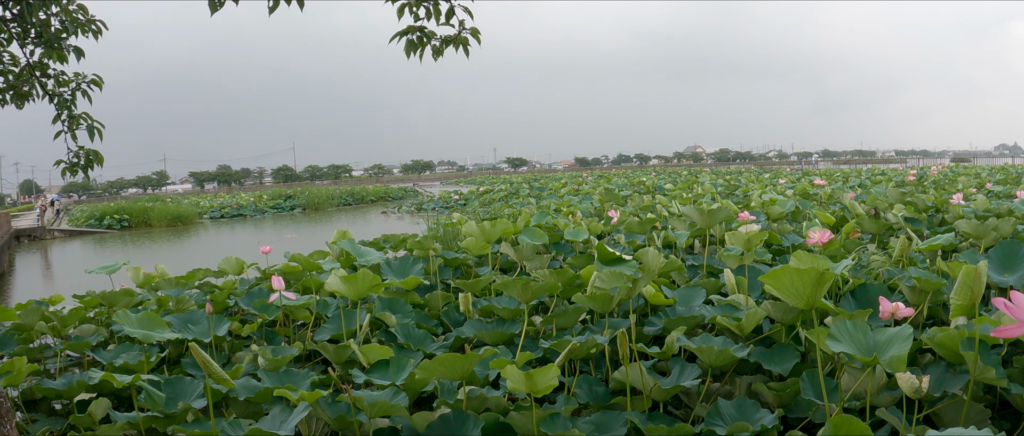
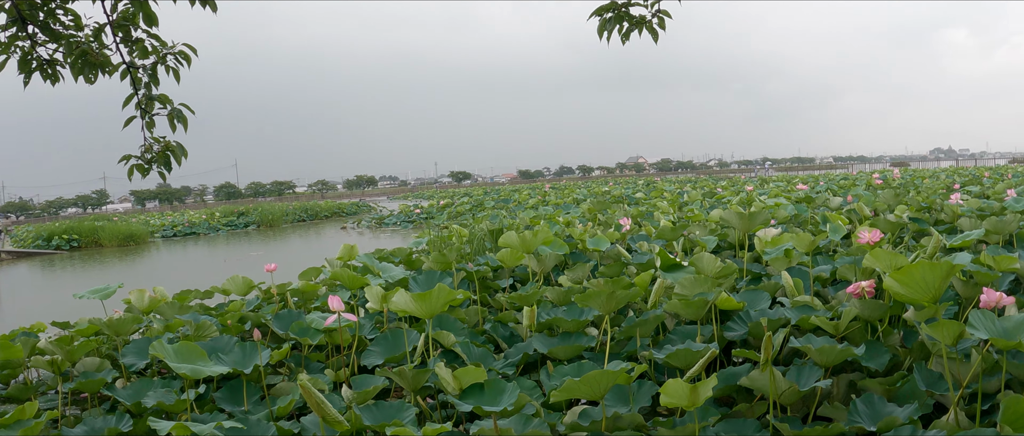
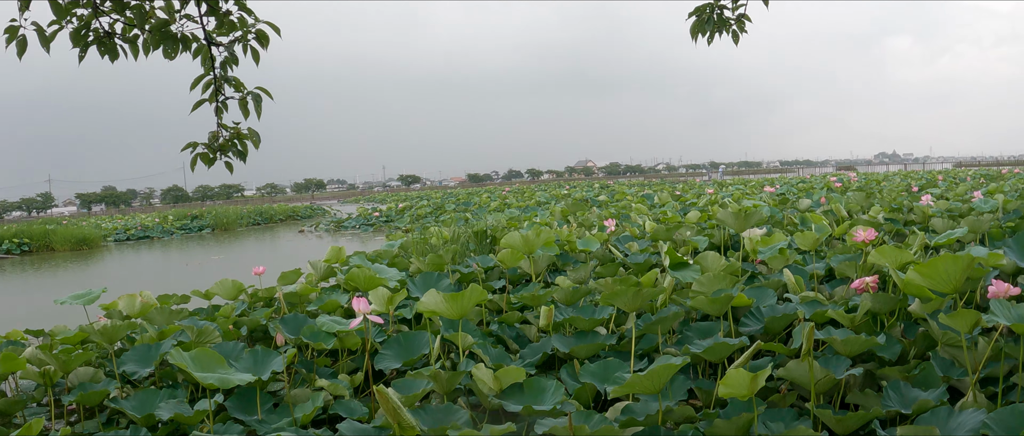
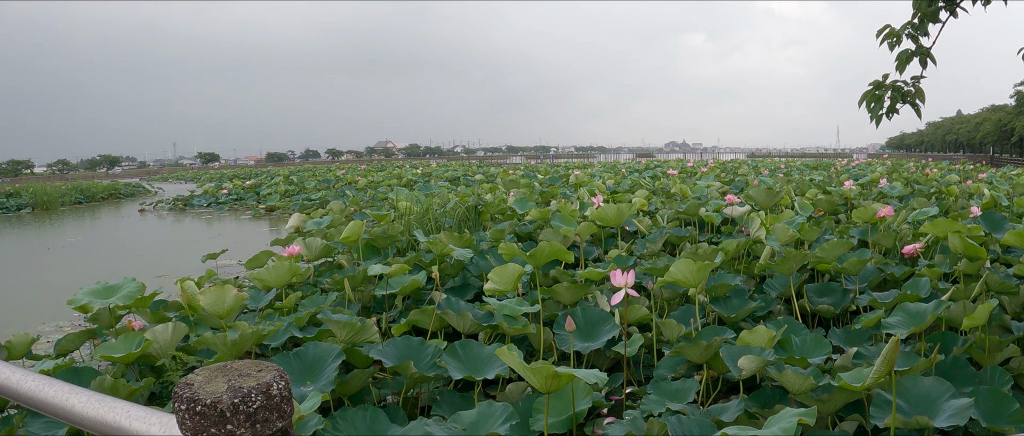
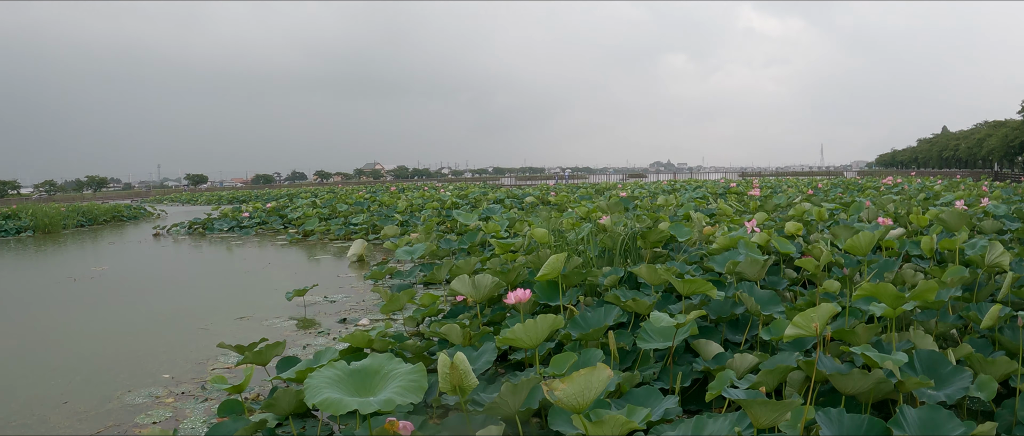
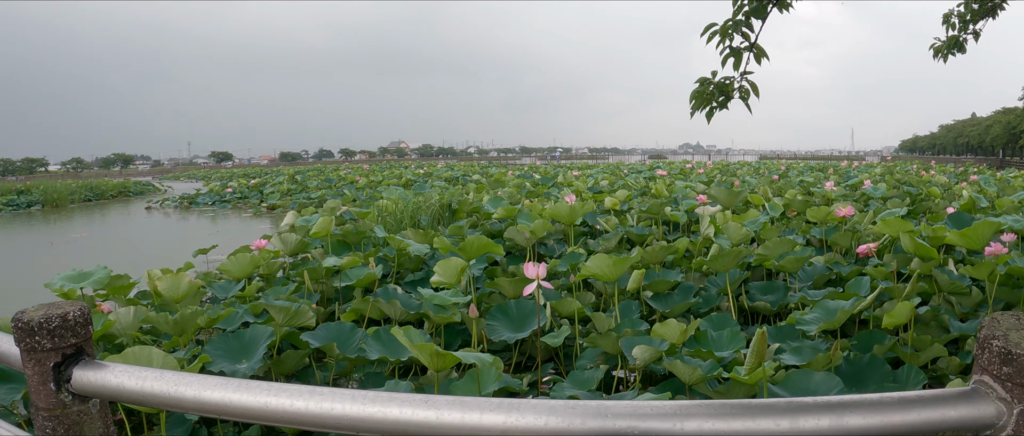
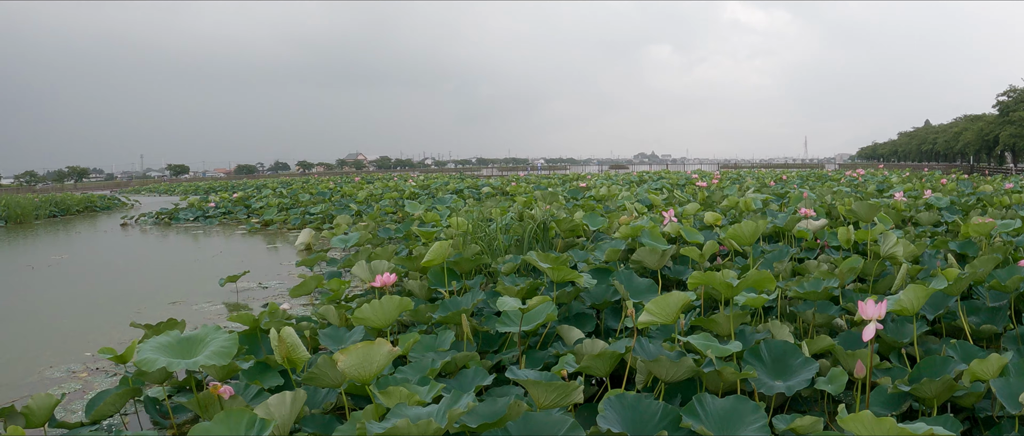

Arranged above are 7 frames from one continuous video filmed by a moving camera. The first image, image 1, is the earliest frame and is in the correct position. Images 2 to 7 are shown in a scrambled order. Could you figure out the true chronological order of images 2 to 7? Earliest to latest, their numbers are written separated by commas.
2, 3, 6, 4, 7, 5
